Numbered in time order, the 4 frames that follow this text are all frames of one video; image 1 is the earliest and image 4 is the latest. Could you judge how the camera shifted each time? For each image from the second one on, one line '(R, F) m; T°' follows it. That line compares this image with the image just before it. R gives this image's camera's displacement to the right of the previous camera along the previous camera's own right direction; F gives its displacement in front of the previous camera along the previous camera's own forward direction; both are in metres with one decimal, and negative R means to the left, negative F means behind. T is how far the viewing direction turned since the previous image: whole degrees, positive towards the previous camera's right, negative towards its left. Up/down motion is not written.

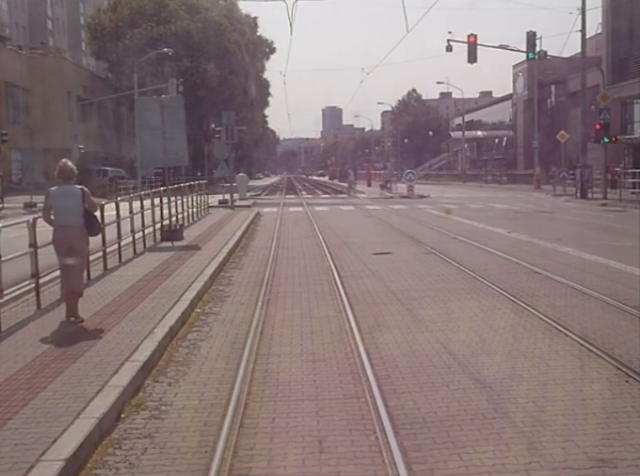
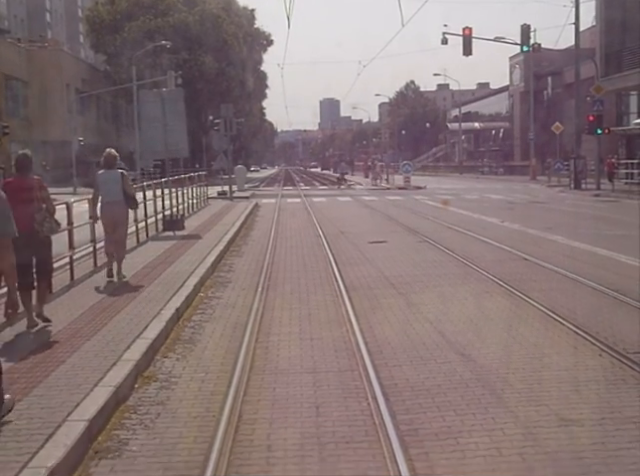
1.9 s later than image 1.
(0.0, -0.1) m; 0°
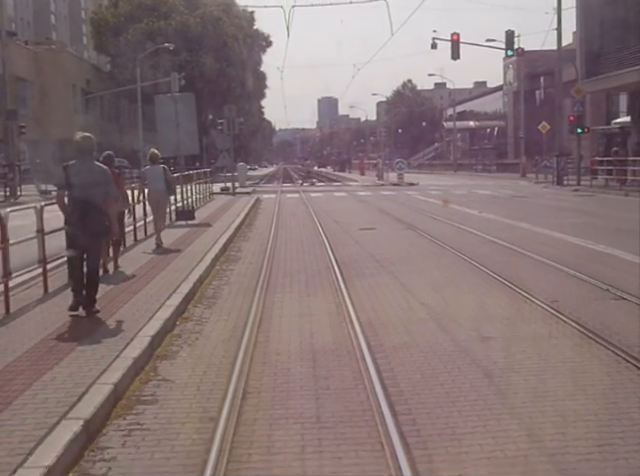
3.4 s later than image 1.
(0.0, -0.5) m; 0°
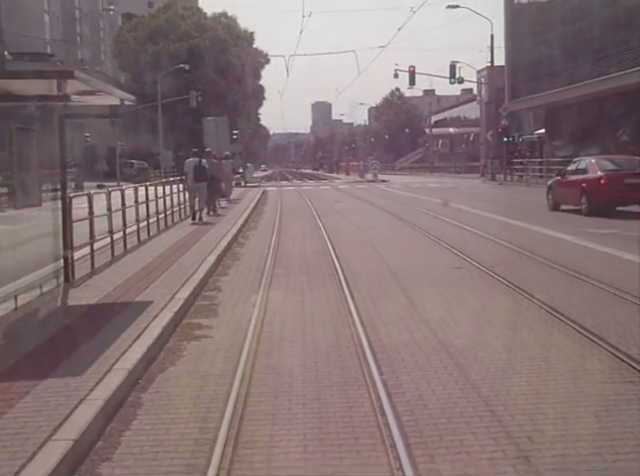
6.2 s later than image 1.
(0.0, -2.4) m; 0°
